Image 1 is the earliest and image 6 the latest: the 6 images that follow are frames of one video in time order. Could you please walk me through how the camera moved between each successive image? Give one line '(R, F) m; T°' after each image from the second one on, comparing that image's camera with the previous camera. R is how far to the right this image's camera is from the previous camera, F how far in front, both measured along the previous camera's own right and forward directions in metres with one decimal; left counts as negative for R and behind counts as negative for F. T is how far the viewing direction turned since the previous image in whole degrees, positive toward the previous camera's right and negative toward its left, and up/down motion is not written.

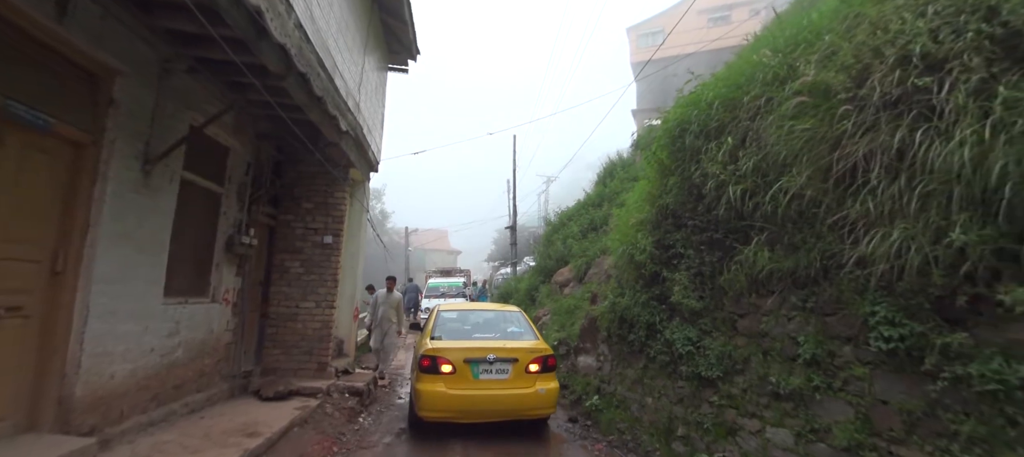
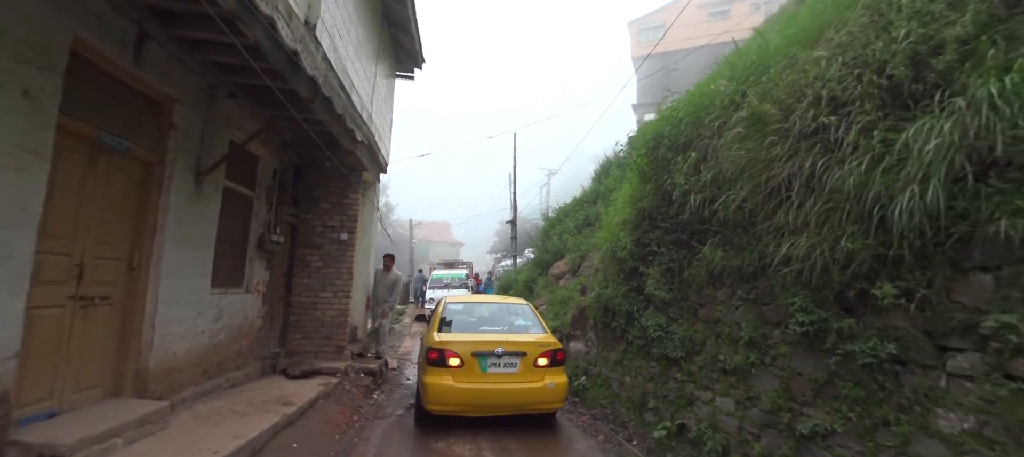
(+0.1, -0.6) m; 0°
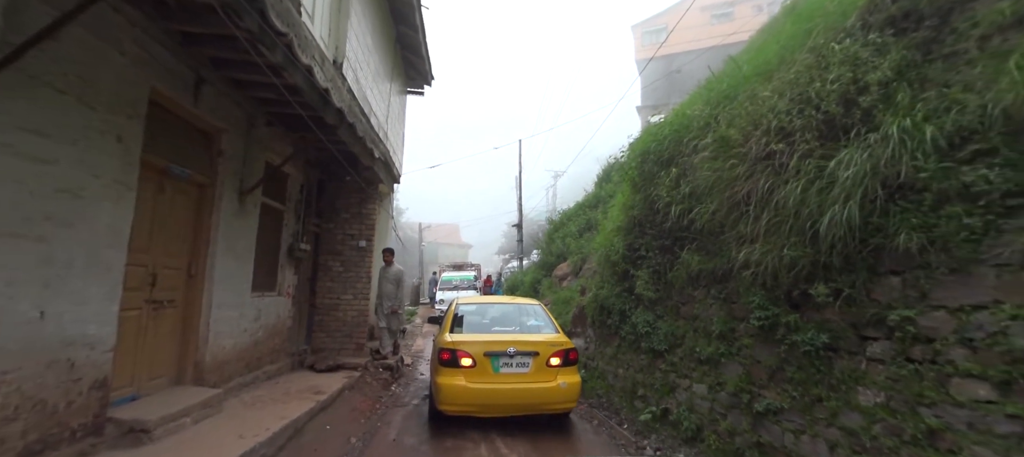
(+0.1, -0.6) m; -1°
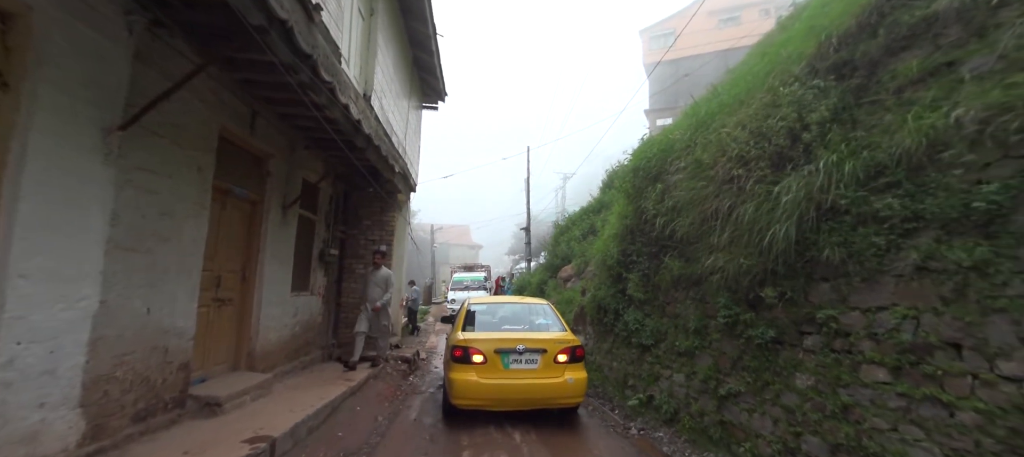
(+0.1, -0.7) m; -1°
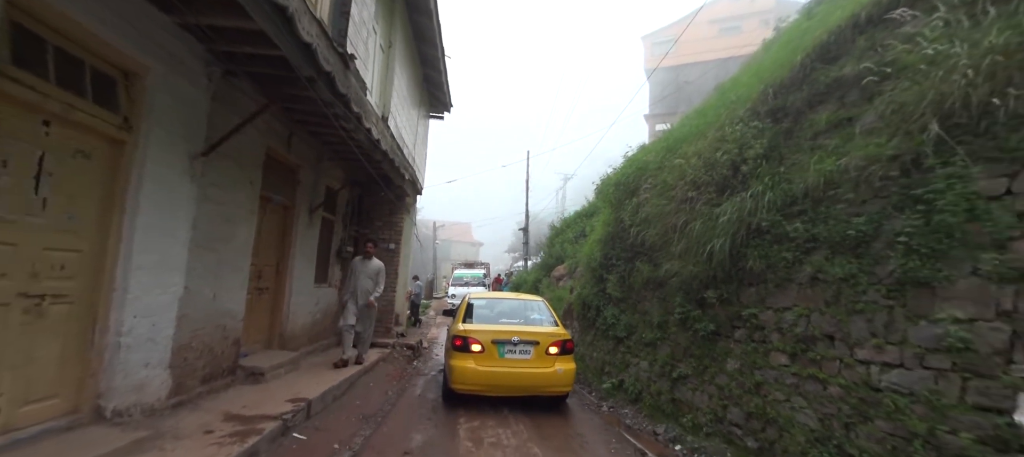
(+0.1, -0.9) m; 0°
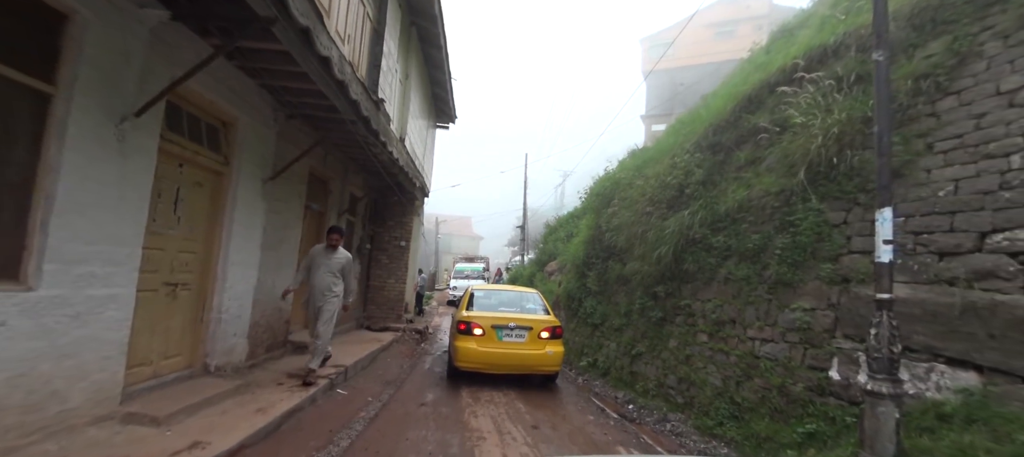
(+0.1, -1.3) m; 0°
